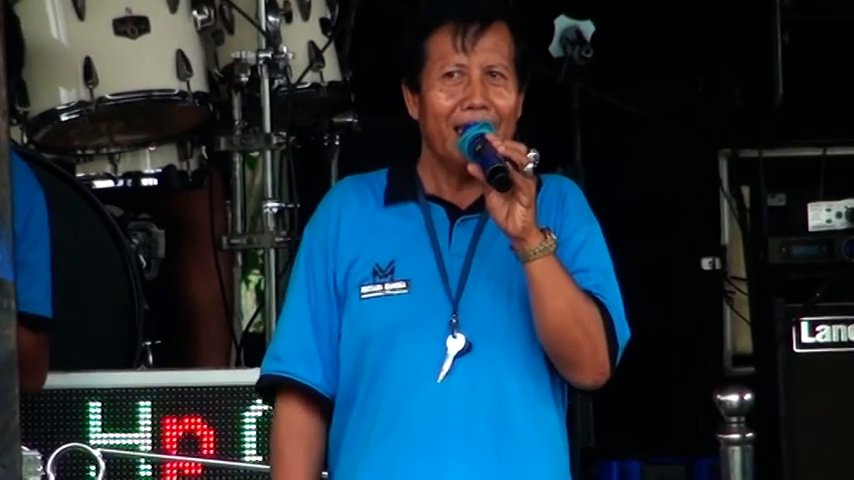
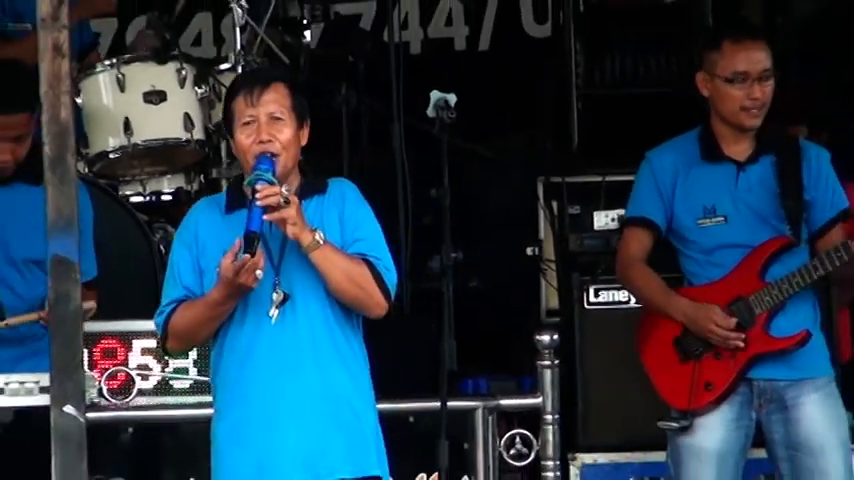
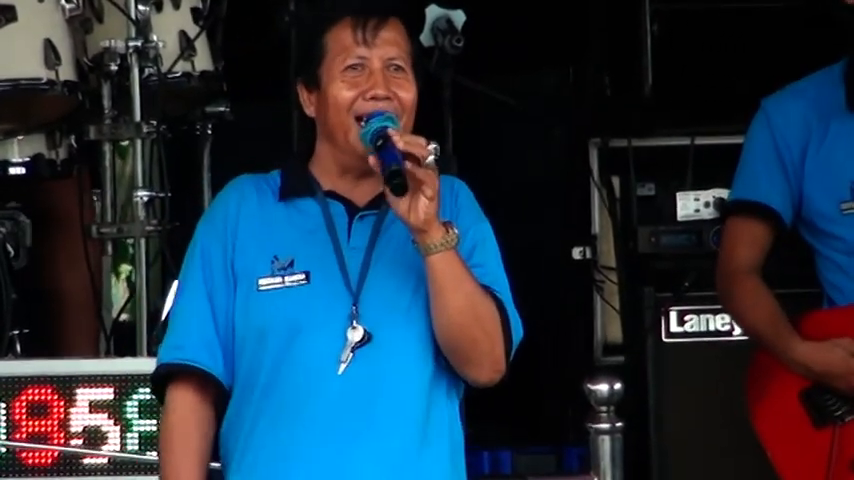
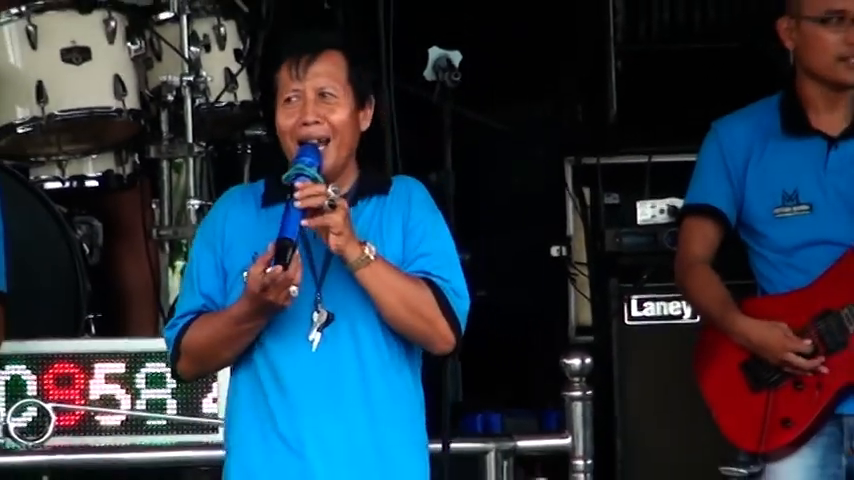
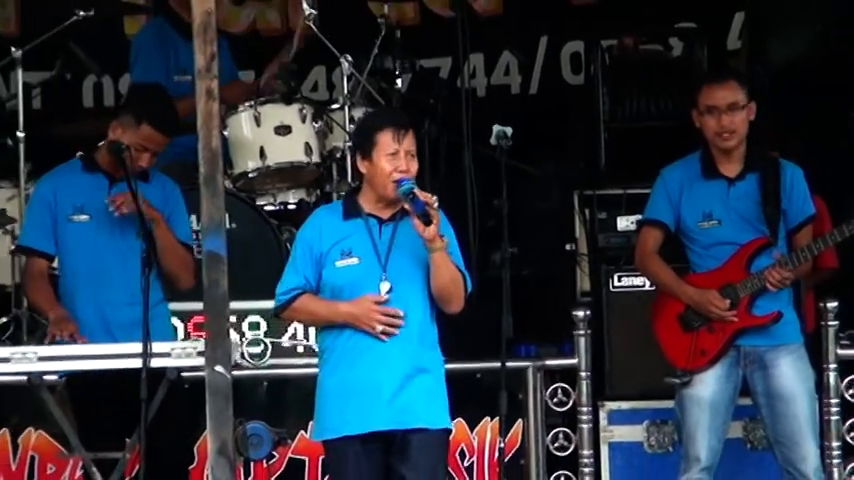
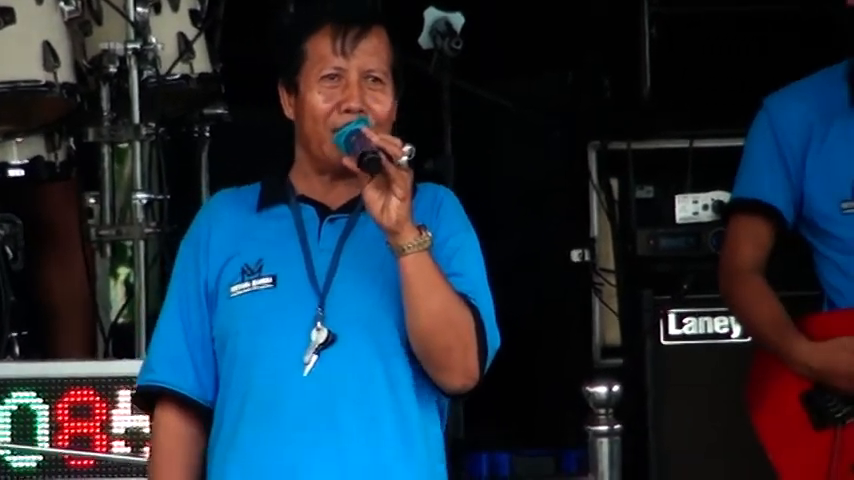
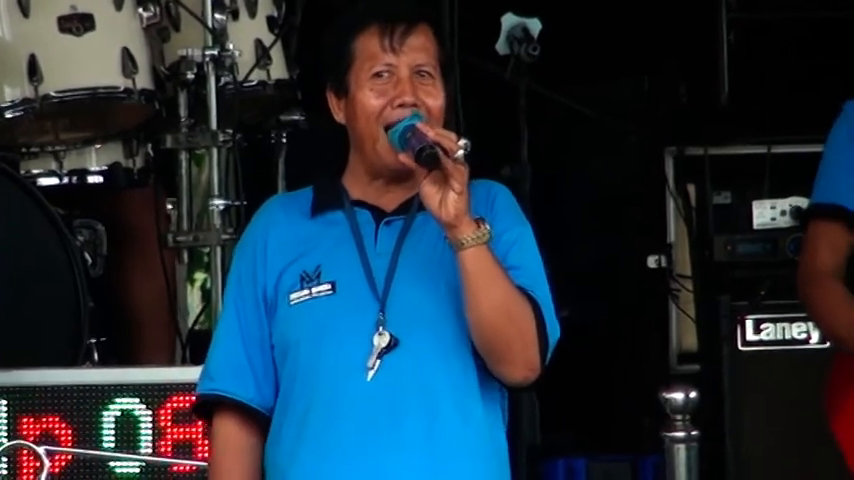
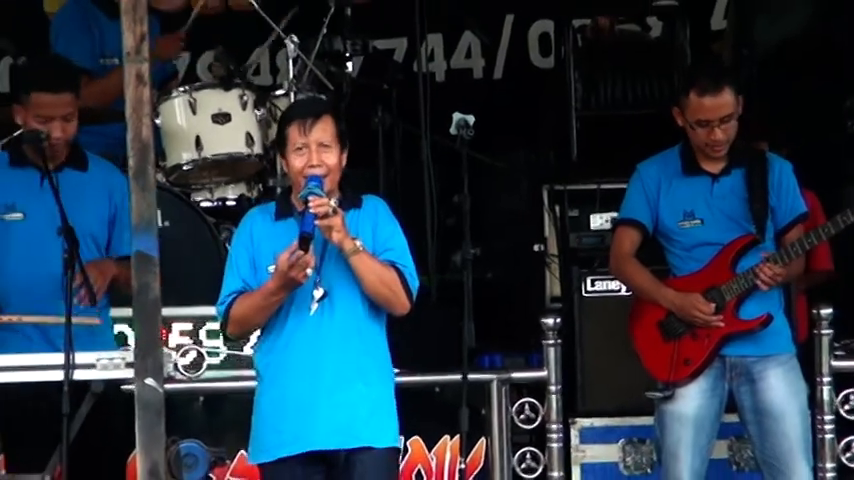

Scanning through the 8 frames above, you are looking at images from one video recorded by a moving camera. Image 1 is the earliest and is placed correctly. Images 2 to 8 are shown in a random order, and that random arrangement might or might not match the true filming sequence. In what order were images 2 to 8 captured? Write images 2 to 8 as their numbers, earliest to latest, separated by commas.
7, 6, 3, 4, 2, 8, 5
